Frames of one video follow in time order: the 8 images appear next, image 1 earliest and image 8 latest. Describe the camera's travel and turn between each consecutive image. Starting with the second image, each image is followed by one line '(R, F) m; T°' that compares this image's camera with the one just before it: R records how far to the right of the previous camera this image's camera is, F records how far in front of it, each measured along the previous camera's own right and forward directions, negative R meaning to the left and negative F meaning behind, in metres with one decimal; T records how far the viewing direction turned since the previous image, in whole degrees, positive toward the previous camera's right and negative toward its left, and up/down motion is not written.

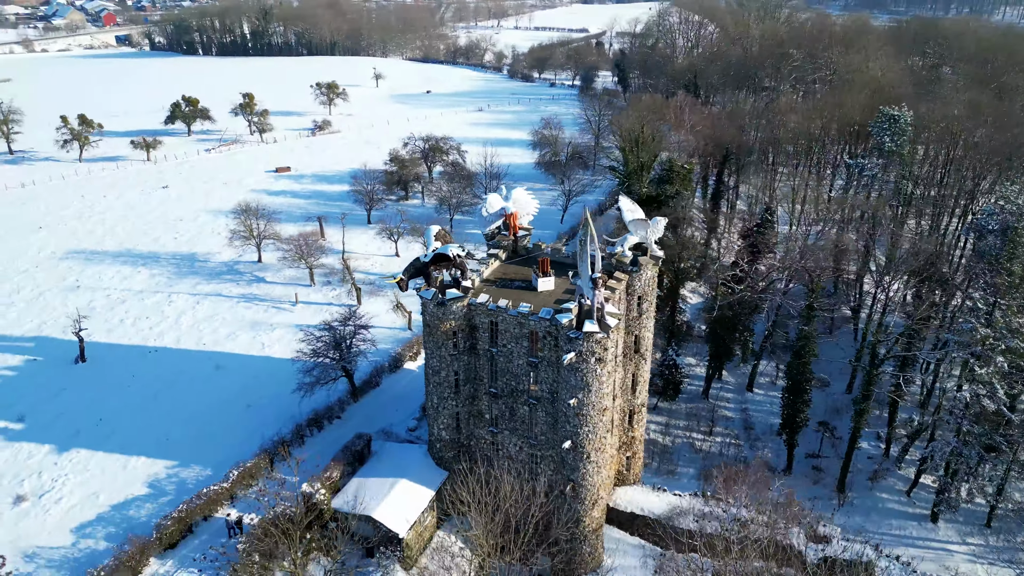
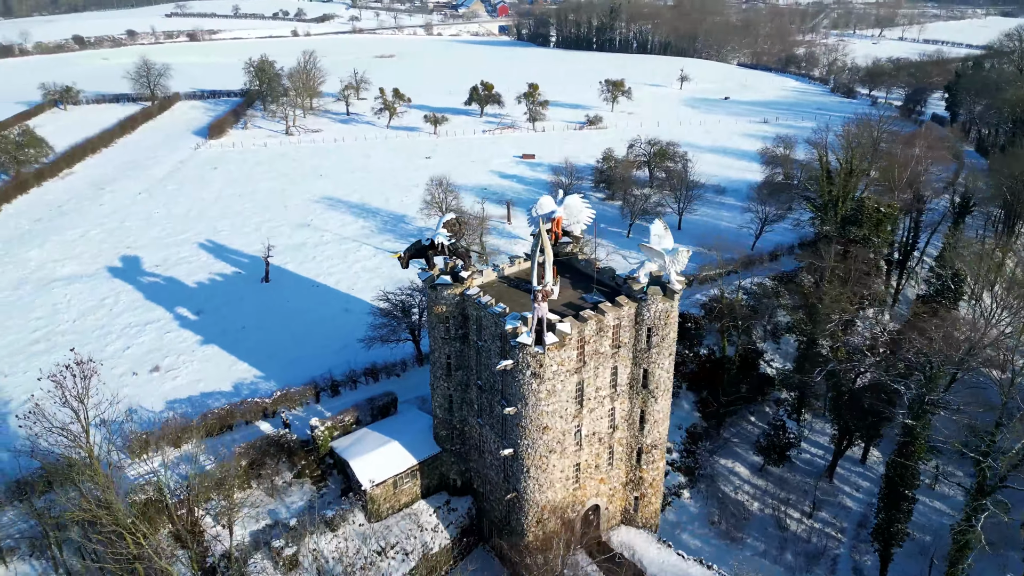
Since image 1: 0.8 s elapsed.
(+14.5, +3.1) m; -25°
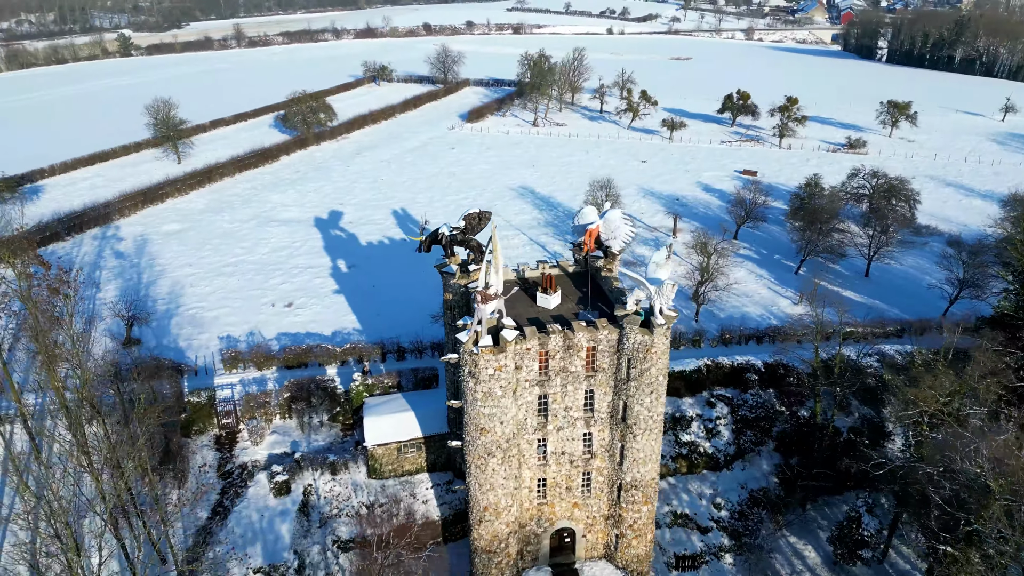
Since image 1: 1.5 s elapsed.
(+13.2, +2.5) m; -23°
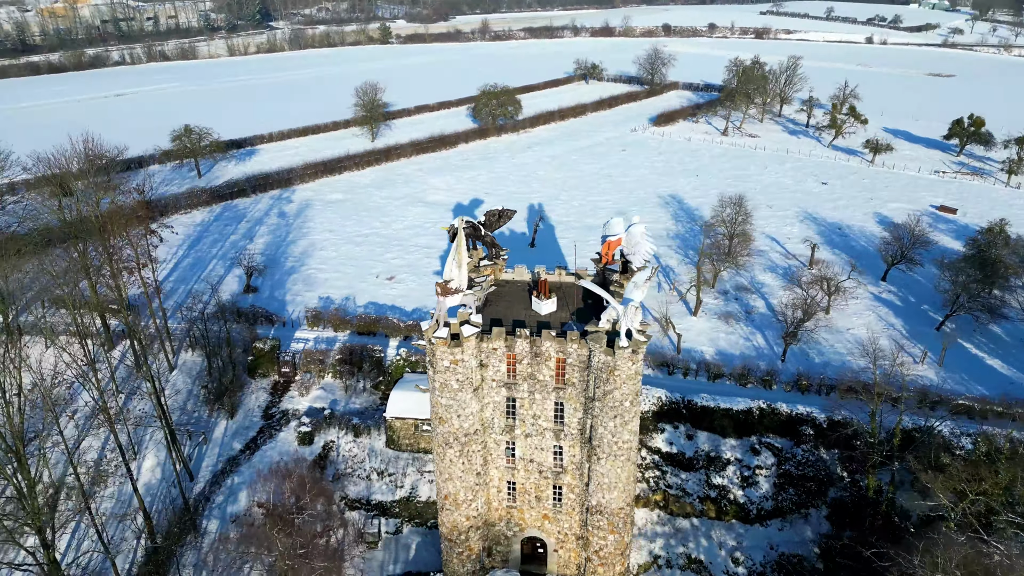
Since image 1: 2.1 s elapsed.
(+10.2, +1.5) m; -17°
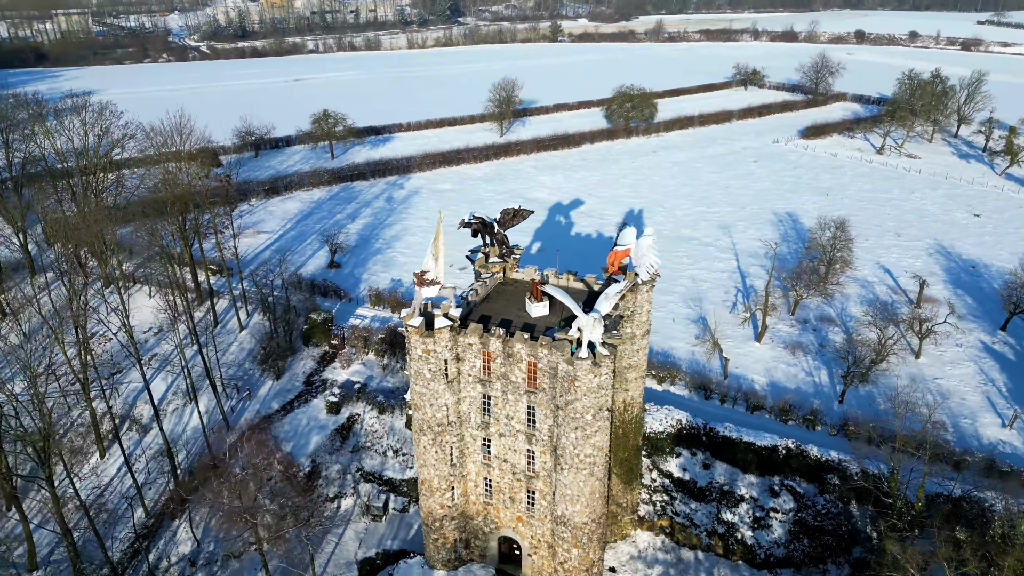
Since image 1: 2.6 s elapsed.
(+7.6, +0.8) m; -13°
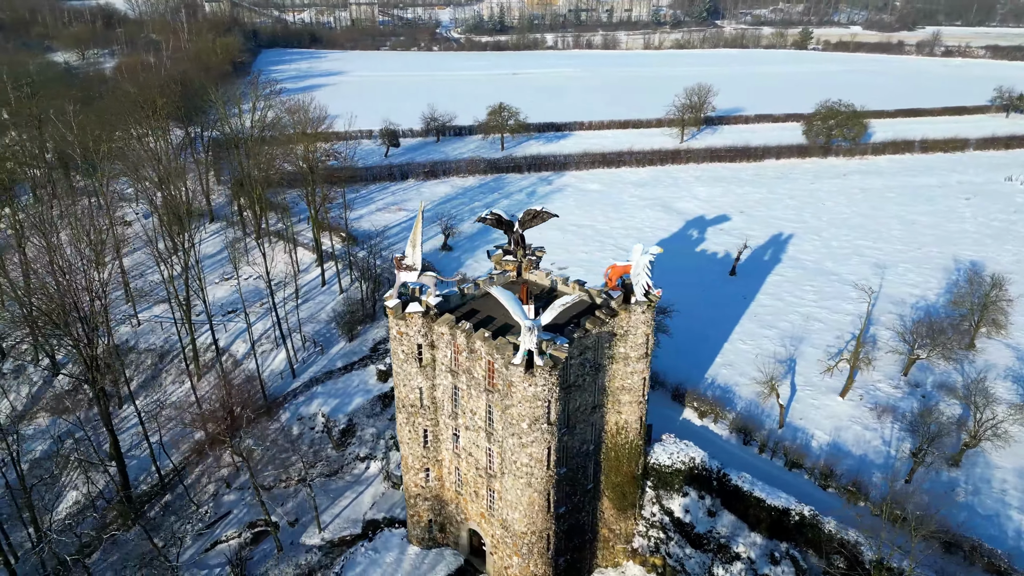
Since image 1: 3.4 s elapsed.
(+10.5, +1.5) m; -18°
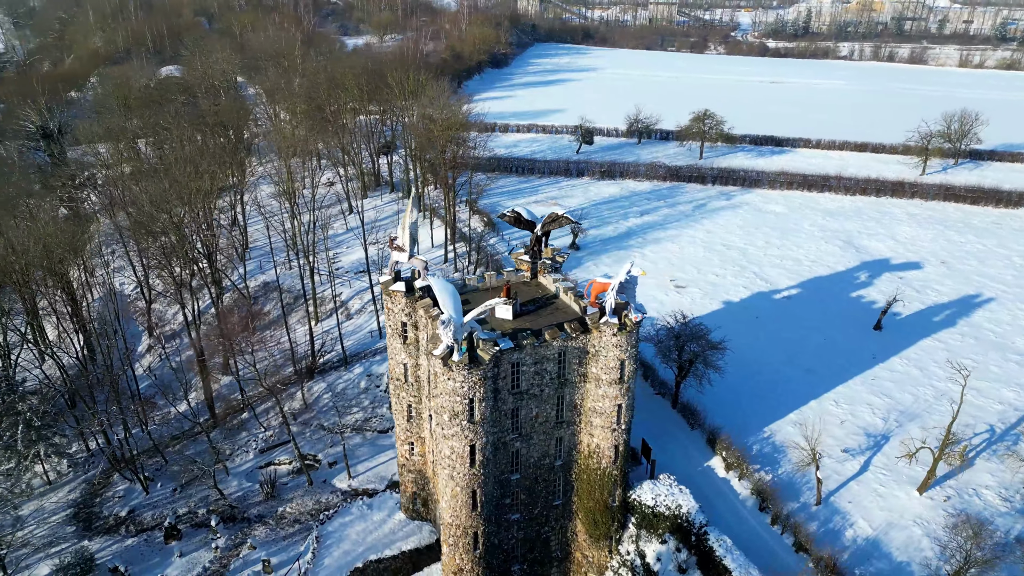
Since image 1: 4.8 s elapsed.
(+12.2, +2.2) m; -21°
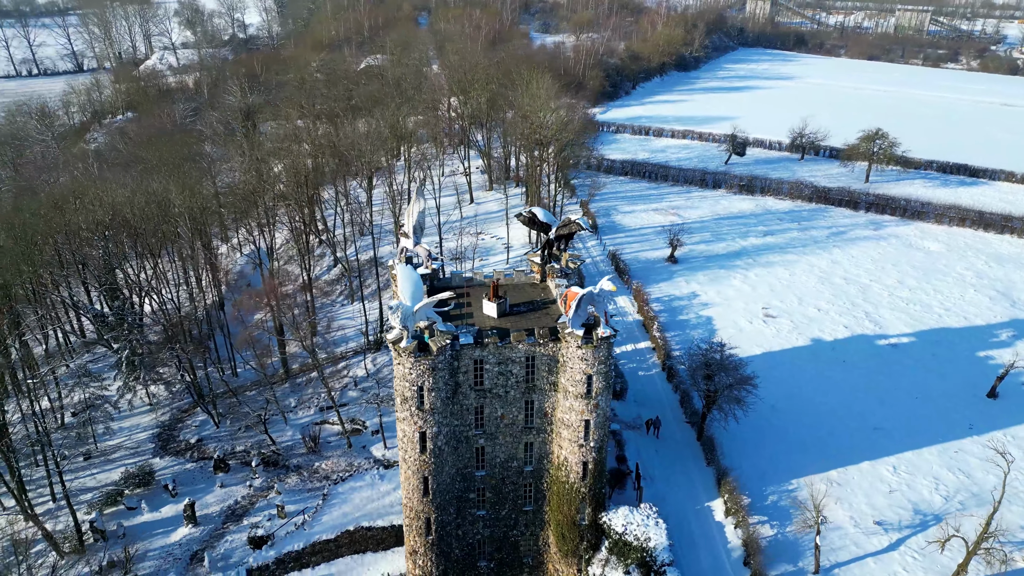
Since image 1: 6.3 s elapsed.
(+9.2, +1.2) m; -15°
